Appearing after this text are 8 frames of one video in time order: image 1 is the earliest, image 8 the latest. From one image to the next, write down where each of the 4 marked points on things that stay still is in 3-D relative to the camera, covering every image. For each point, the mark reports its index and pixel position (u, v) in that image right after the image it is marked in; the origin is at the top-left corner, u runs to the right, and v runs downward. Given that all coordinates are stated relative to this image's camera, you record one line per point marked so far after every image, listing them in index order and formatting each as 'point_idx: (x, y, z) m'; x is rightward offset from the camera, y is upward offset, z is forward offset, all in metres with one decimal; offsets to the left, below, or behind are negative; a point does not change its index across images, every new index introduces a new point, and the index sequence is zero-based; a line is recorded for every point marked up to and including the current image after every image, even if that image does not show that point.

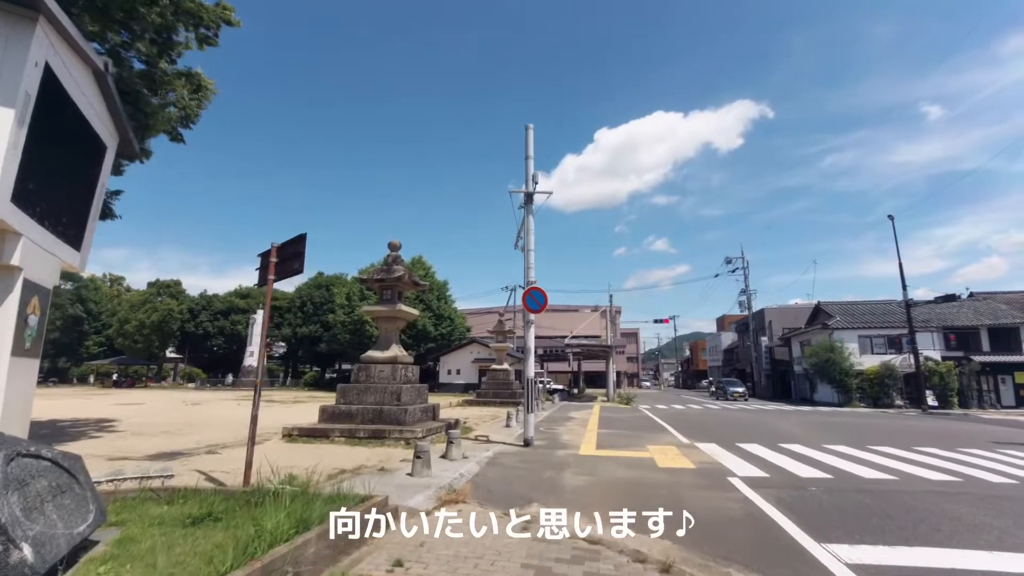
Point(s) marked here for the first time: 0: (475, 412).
0: (-1.2, -4.1, +16.8) m
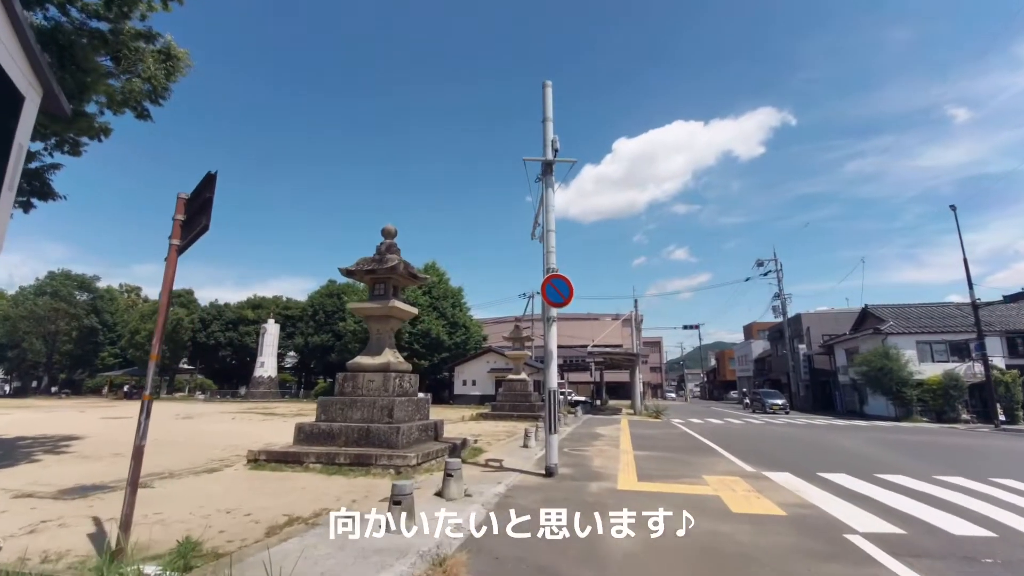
0: (-0.7, -4.1, +14.8) m
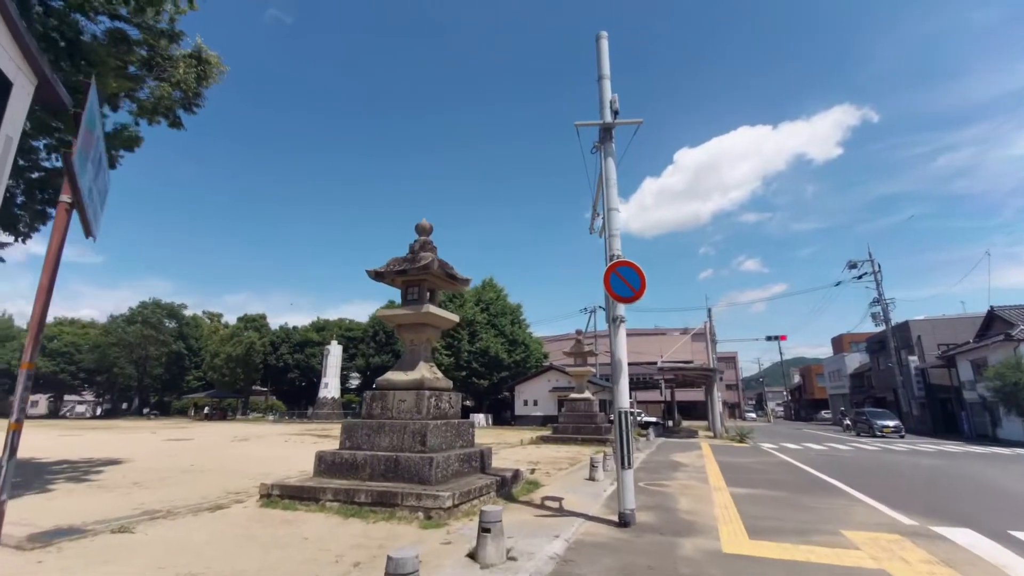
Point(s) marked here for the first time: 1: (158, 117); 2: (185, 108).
0: (+1.0, -4.3, +13.0) m
1: (-7.7, +3.8, +10.8) m
2: (-7.3, +4.0, +11.1) m
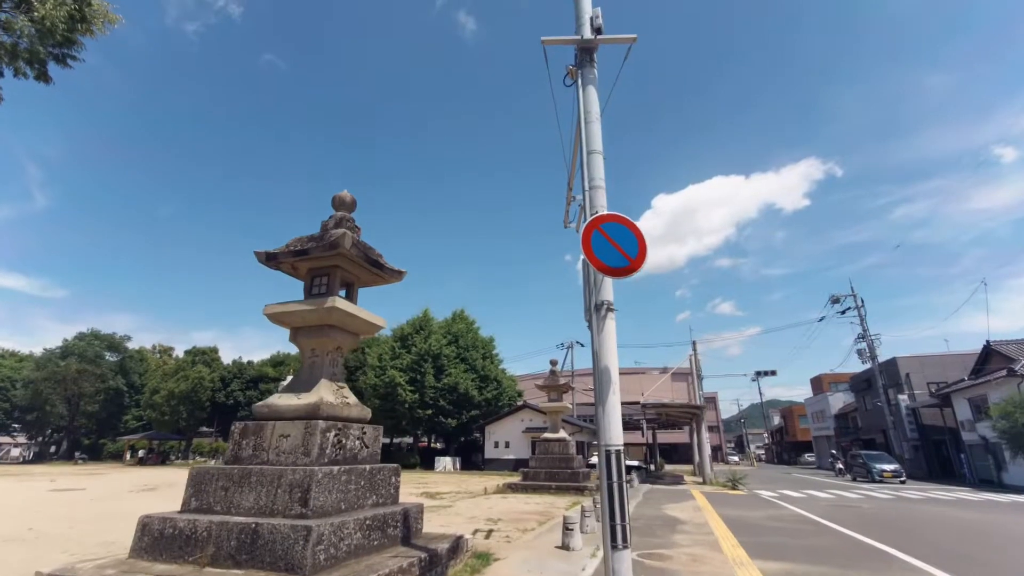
0: (0.0, -4.6, +10.5) m
1: (-8.4, +3.8, +8.6) m
2: (-8.0, +4.0, +8.9) m
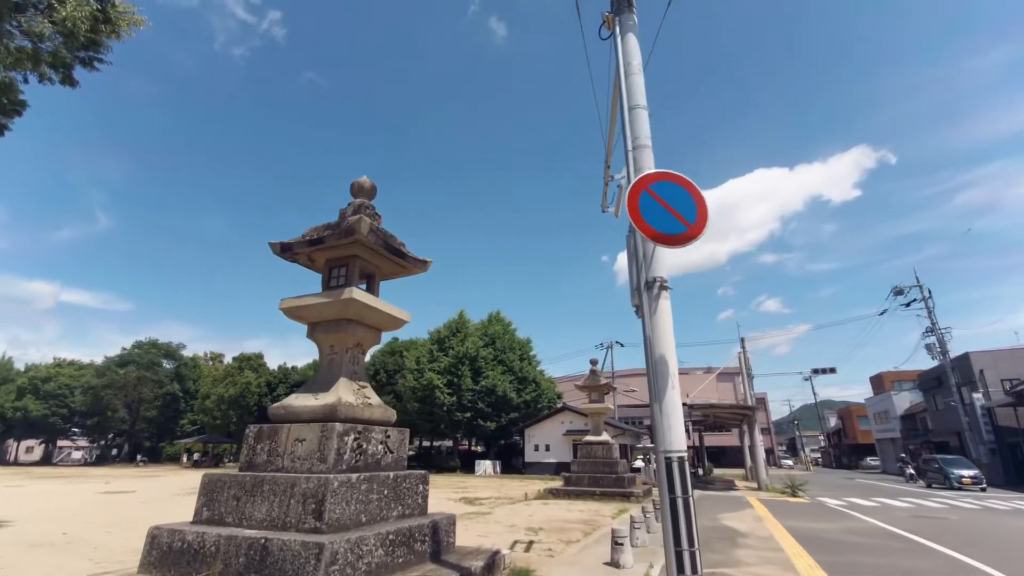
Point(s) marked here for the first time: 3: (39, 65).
0: (+0.9, -4.5, +9.8) m
1: (-7.9, +3.7, +8.6) m
2: (-7.5, +3.9, +8.9) m
3: (-7.9, +3.7, +8.5) m
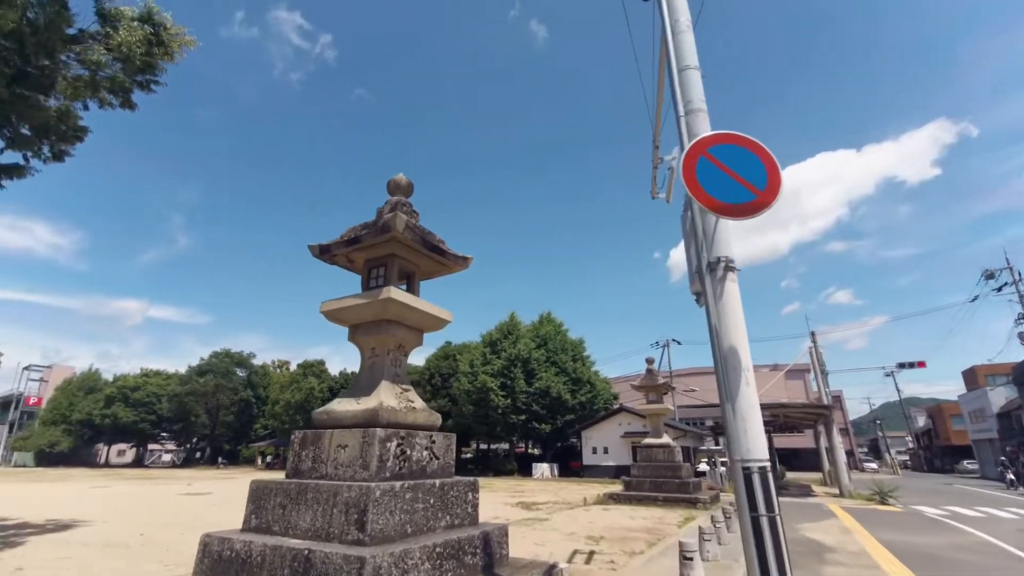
0: (+1.9, -4.4, +9.3) m
1: (-7.2, +3.5, +9.1) m
2: (-6.8, +3.7, +9.3) m
3: (-7.2, +3.4, +8.9) m
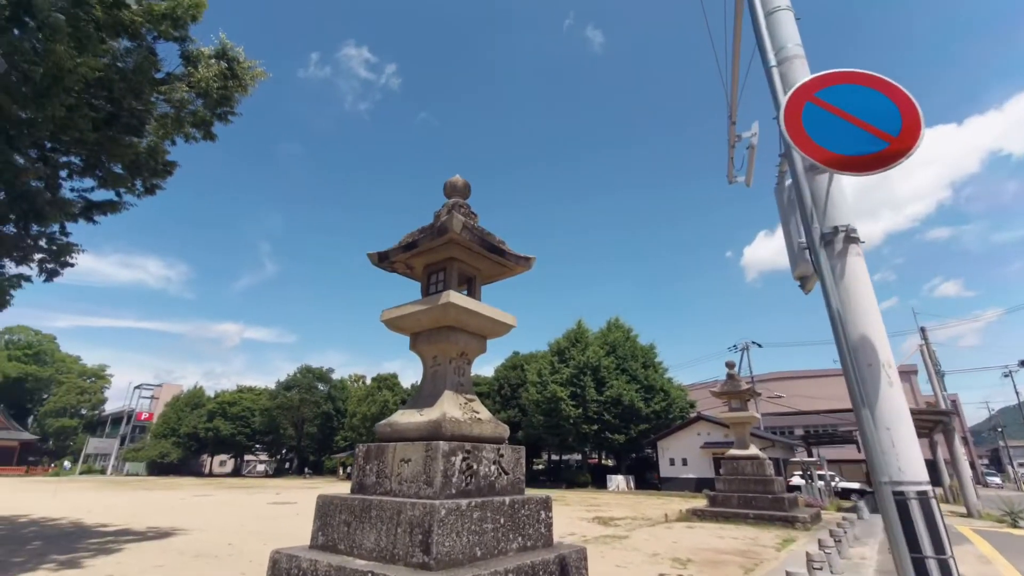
0: (+3.3, -4.3, +8.6) m
1: (-6.2, +3.1, +9.6) m
2: (-5.7, +3.3, +9.8) m
3: (-6.2, +3.1, +9.5) m
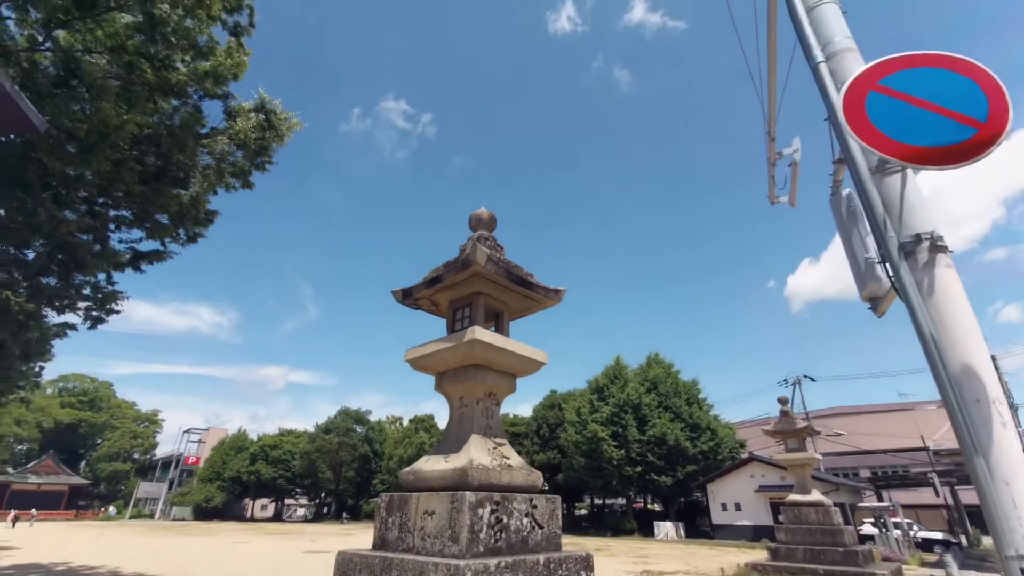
0: (+3.9, -4.8, +7.7) m
1: (-5.6, +2.3, +10.0) m
2: (-5.2, +2.5, +10.1) m
3: (-5.6, +2.2, +9.8) m
